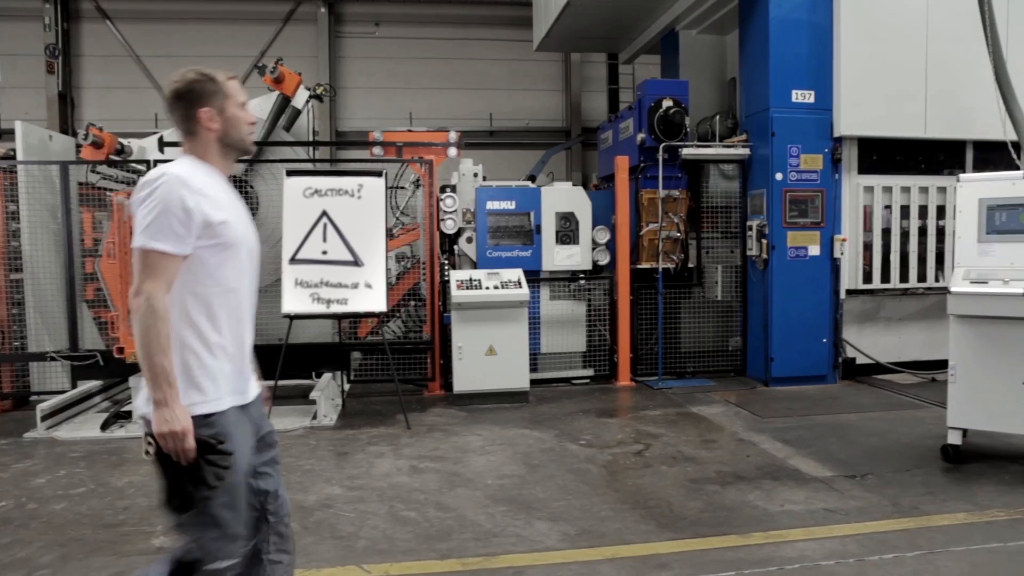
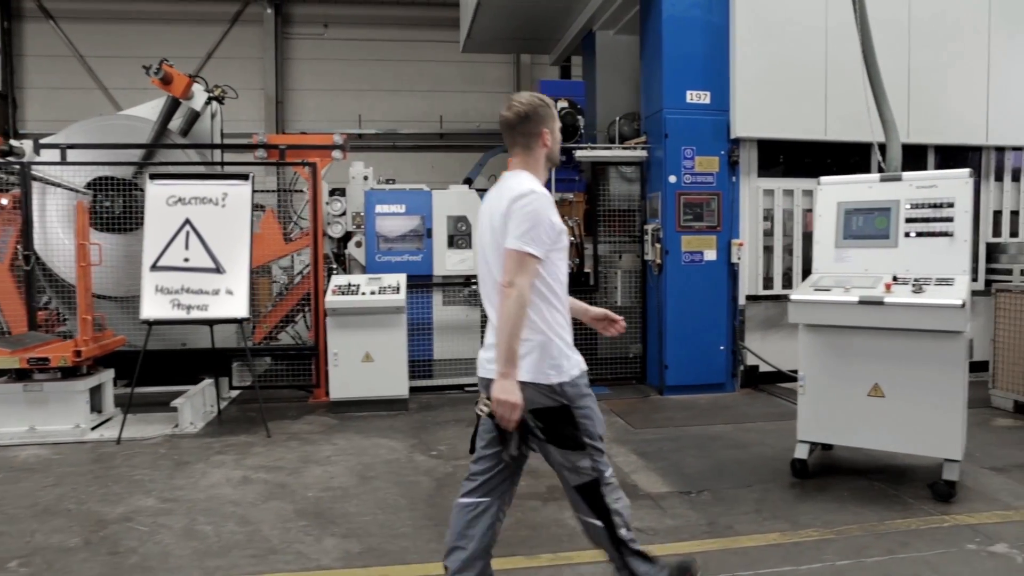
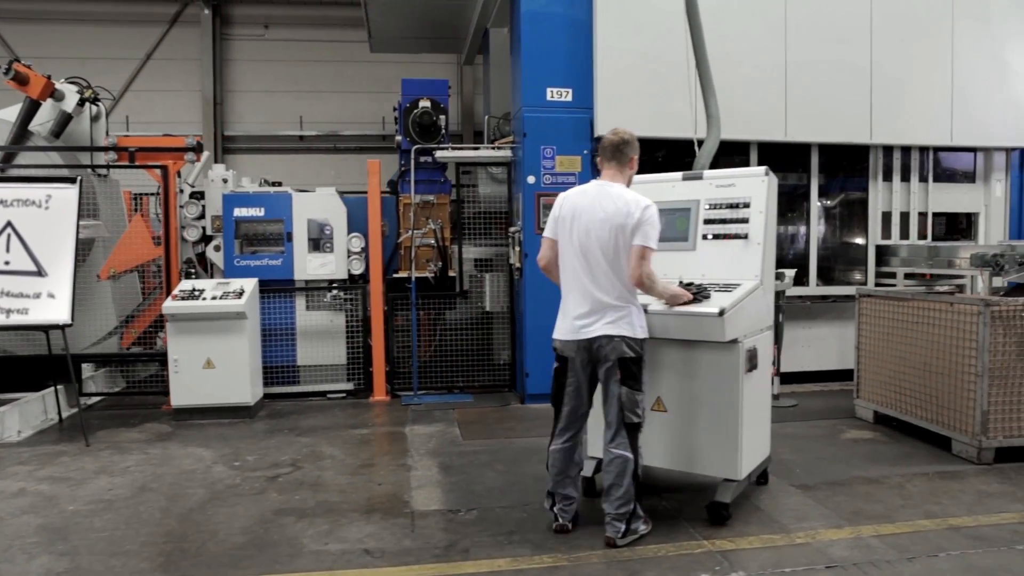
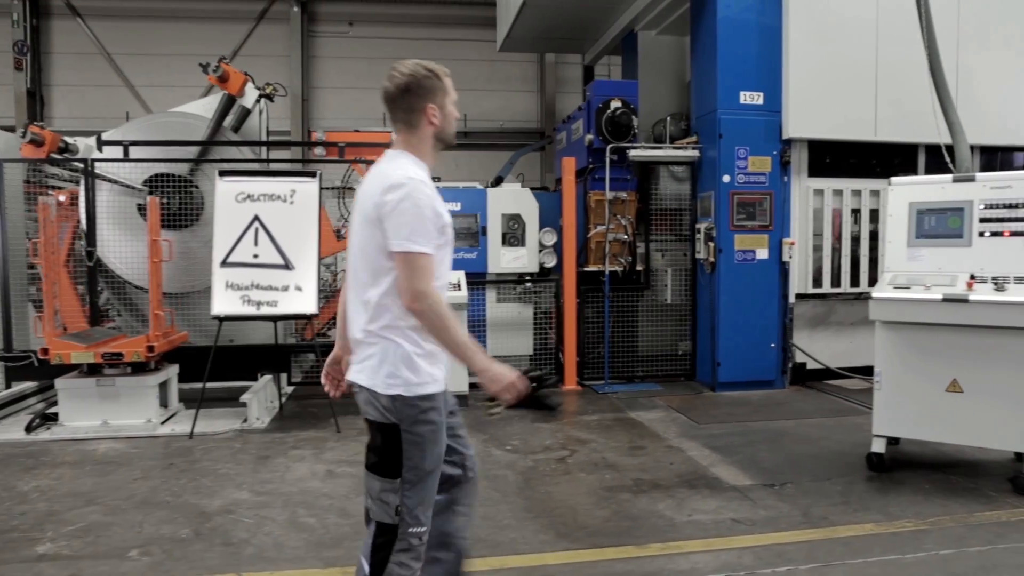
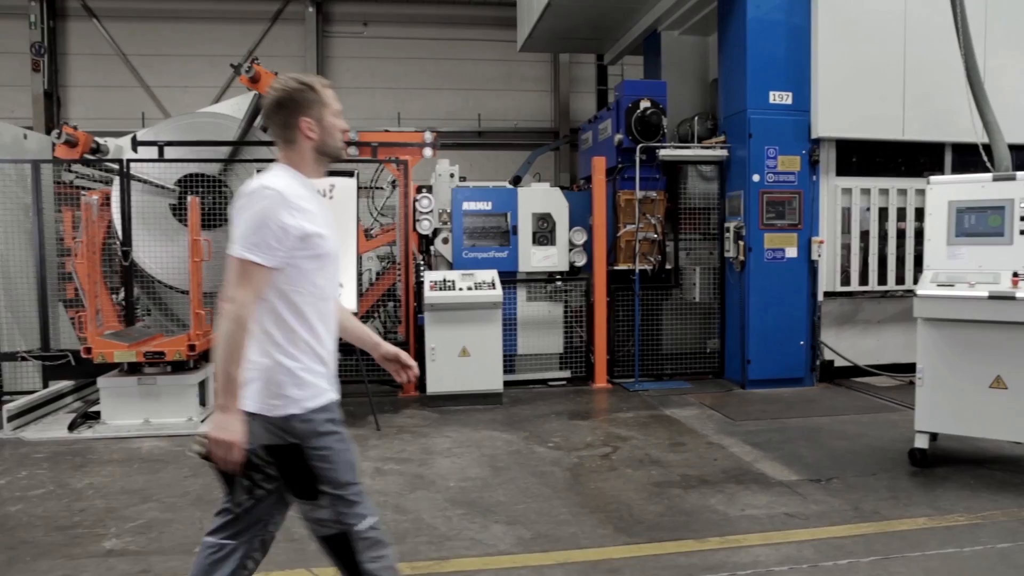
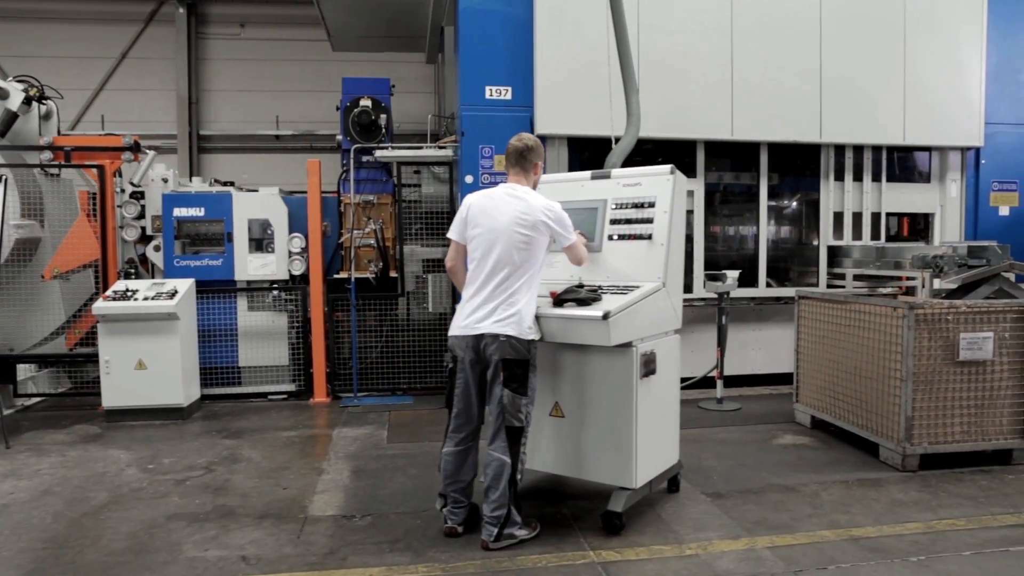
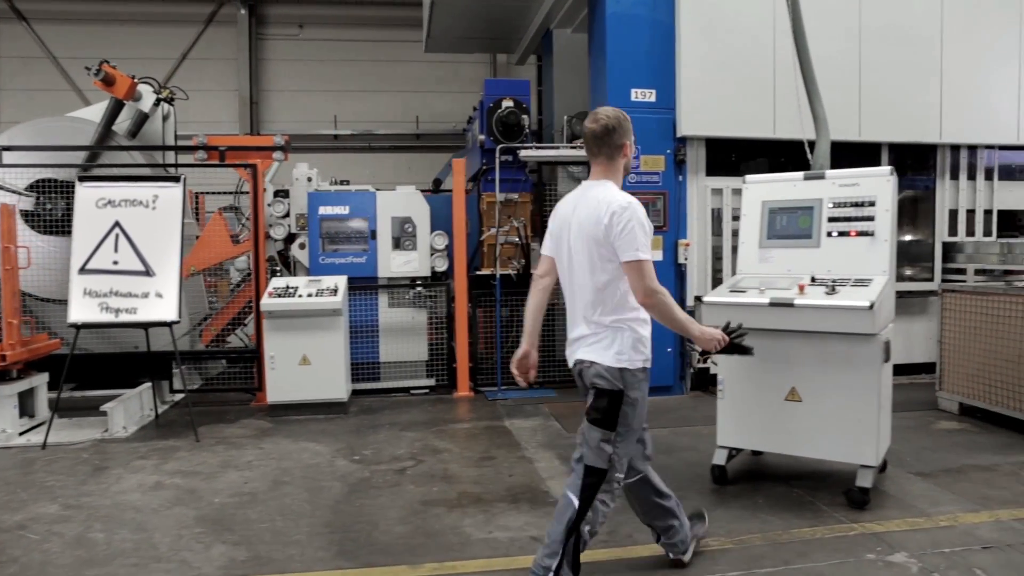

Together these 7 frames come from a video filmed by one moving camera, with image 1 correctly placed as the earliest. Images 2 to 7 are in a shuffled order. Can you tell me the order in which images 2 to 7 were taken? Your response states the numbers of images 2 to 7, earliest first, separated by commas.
5, 4, 2, 7, 3, 6
